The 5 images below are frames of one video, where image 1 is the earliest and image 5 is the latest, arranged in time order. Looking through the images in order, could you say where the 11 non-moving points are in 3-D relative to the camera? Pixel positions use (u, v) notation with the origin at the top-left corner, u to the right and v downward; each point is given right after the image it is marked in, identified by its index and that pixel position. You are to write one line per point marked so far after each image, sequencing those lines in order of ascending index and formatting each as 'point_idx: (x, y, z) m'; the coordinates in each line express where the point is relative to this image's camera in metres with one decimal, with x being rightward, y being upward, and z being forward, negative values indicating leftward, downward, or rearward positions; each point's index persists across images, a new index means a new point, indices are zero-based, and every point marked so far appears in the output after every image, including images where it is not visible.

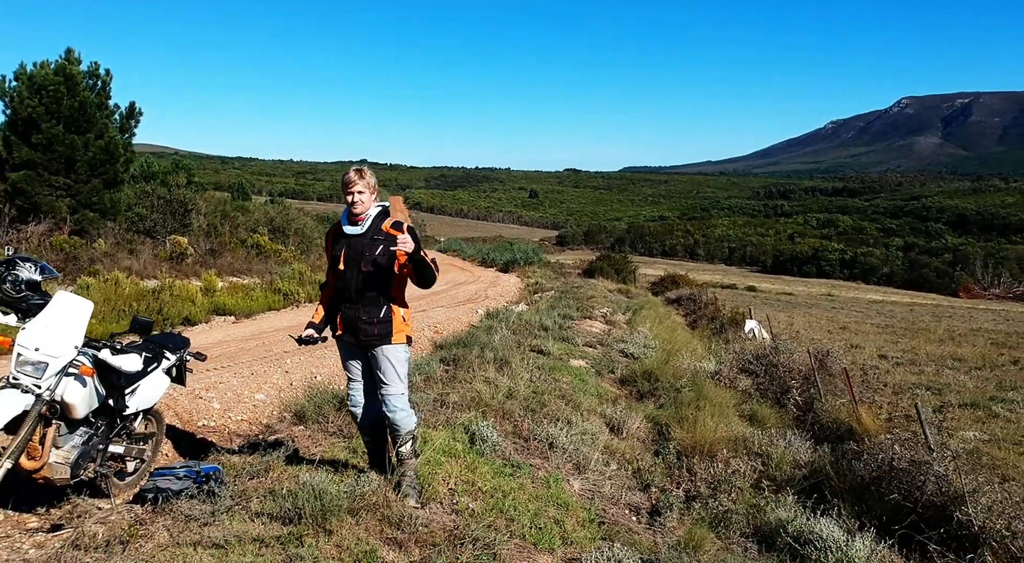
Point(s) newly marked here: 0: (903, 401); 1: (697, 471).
0: (+4.2, -1.3, +9.1) m
1: (+1.2, -1.2, +5.8) m
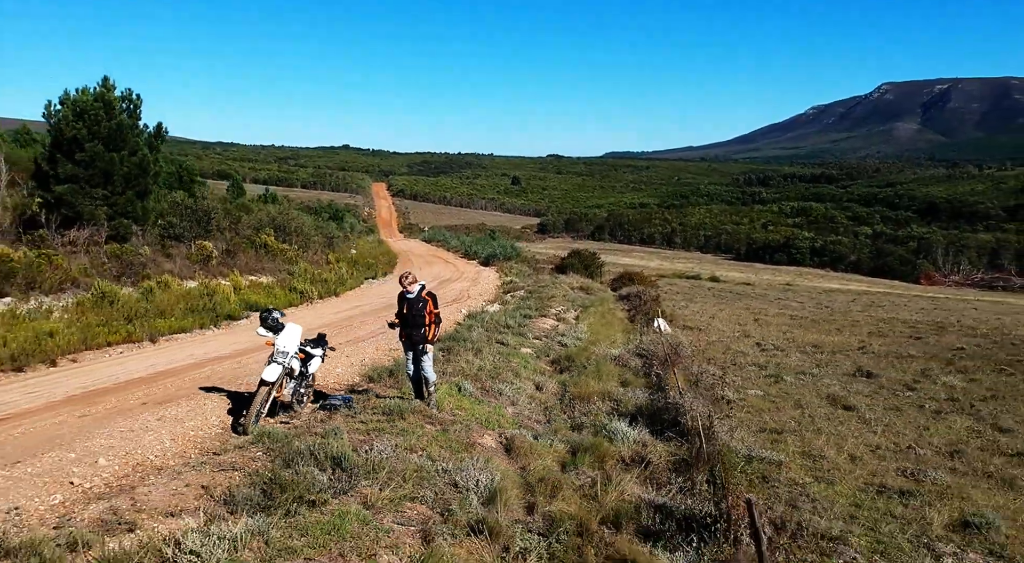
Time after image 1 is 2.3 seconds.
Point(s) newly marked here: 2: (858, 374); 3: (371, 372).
0: (+3.7, -1.6, +14.7) m
1: (+0.8, -1.6, +11.2) m
2: (+6.8, -1.8, +16.6) m
3: (-1.9, -1.2, +11.3) m
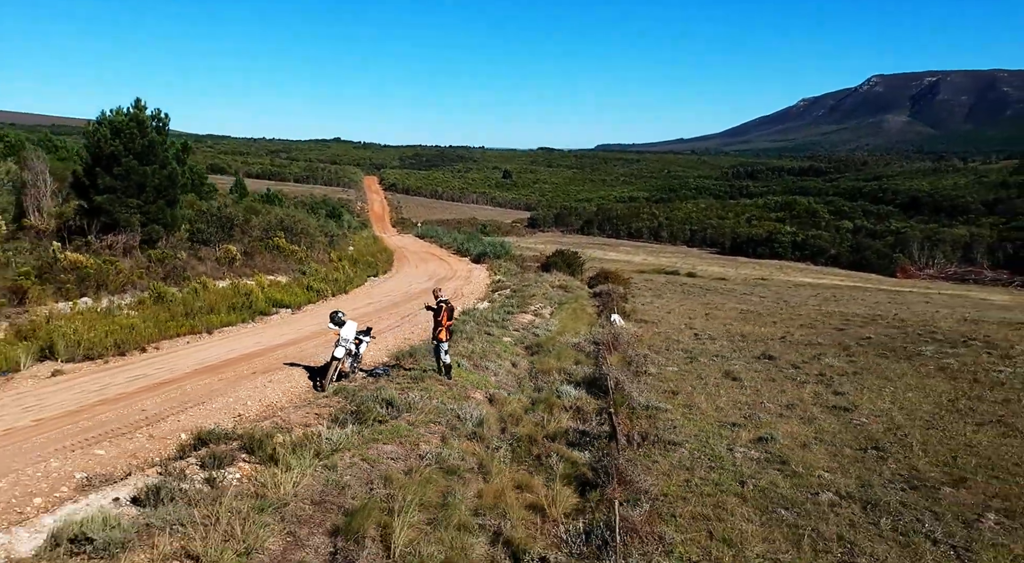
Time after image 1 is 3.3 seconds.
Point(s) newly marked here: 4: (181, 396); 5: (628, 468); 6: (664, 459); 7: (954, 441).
0: (+3.3, -1.7, +19.6) m
1: (+0.5, -1.8, +16.2) m
2: (+6.4, -1.9, +21.6) m
3: (-2.2, -1.4, +16.2) m
4: (-4.8, -1.7, +12.4) m
5: (+1.3, -2.2, +9.8) m
6: (+1.9, -2.2, +10.7) m
7: (+6.7, -2.4, +13.0) m
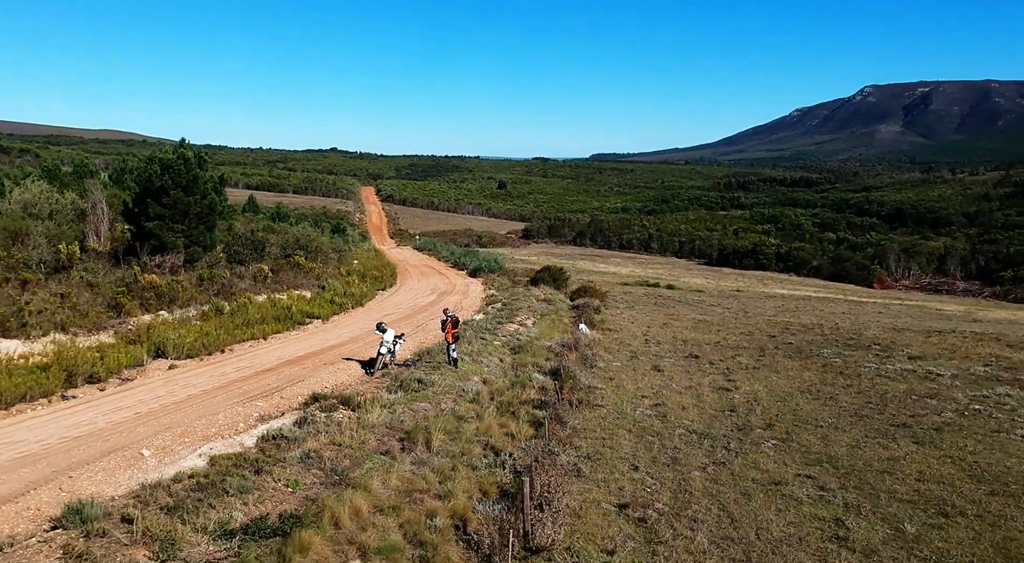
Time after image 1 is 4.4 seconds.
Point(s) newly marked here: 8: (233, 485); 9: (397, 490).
0: (+3.0, -2.3, +26.5) m
1: (+0.1, -2.3, +23.1) m
2: (+6.0, -2.5, +28.5) m
3: (-2.5, -1.9, +23.1) m
4: (-5.1, -2.2, +19.2) m
5: (+1.0, -2.6, +16.7) m
6: (+1.6, -2.7, +17.6) m
7: (+6.4, -2.9, +19.9) m
8: (-3.6, -2.6, +11.0) m
9: (-1.6, -2.9, +11.8) m
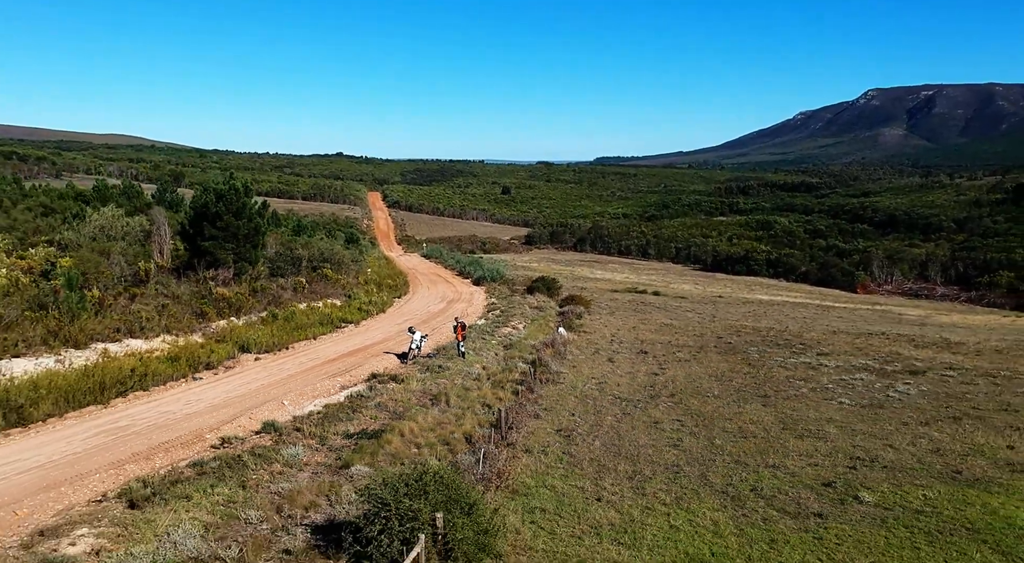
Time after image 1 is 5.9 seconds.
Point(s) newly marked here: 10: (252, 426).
0: (+2.7, -2.9, +35.5) m
1: (-0.2, -2.9, +32.0) m
2: (+5.8, -3.1, +37.4) m
3: (-2.8, -2.5, +32.0) m
4: (-5.4, -2.7, +28.2) m
5: (+0.7, -3.2, +25.6) m
6: (+1.3, -3.3, +26.5) m
7: (+6.1, -3.5, +28.8) m
8: (-4.0, -3.2, +20.0) m
9: (-2.0, -3.4, +20.8) m
10: (-5.9, -3.3, +19.0) m
